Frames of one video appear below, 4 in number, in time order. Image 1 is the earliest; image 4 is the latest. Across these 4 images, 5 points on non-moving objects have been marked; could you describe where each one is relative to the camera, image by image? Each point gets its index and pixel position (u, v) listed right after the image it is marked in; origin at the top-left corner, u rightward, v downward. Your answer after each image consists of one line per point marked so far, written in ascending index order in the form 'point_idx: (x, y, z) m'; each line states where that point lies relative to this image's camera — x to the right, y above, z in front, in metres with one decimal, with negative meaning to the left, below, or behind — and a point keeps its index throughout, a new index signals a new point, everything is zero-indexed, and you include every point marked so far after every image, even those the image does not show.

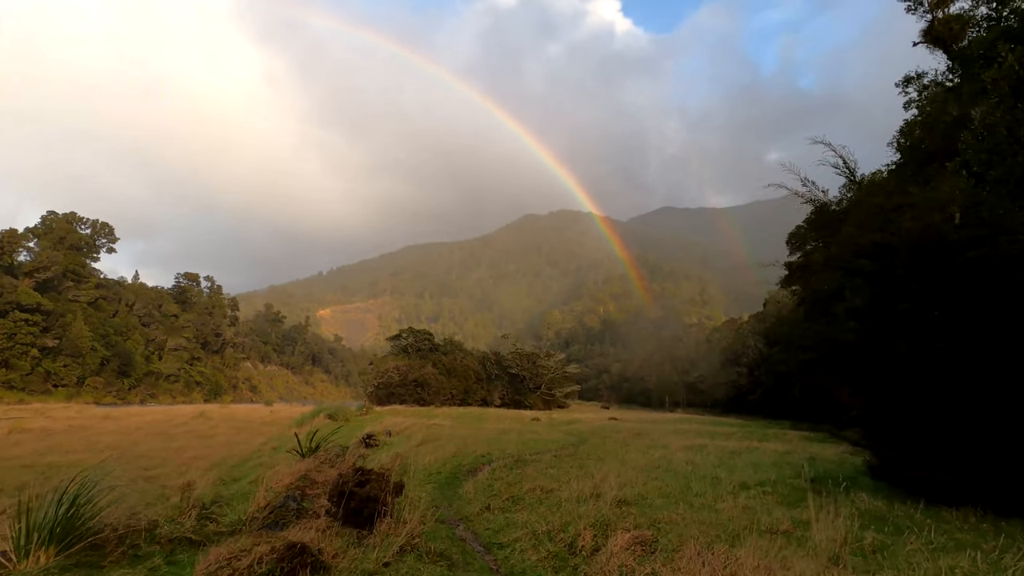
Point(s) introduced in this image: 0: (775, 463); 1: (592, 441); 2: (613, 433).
0: (+4.8, -3.2, +9.7) m
1: (+2.3, -4.5, +15.6) m
2: (+3.8, -5.5, +20.4) m
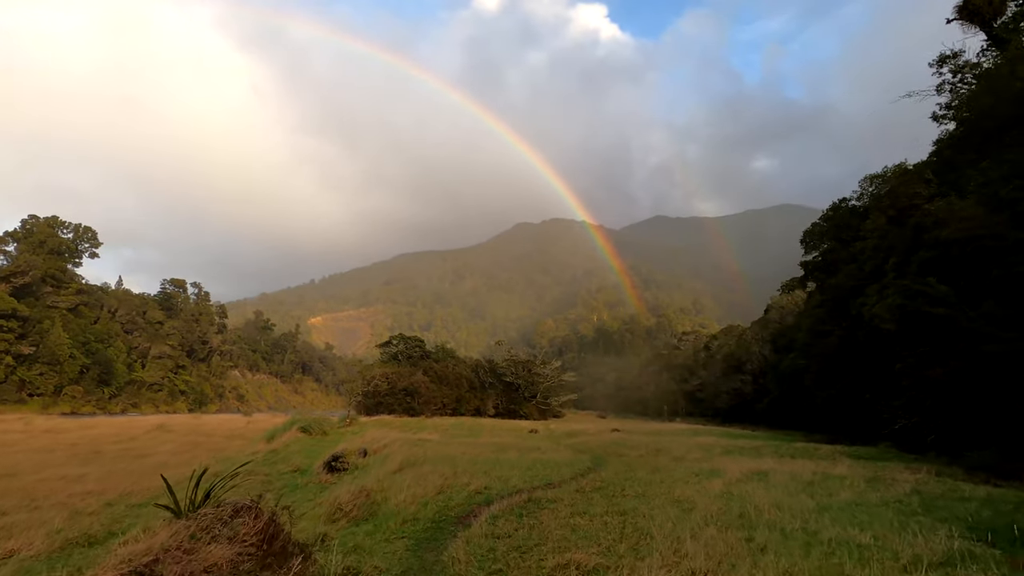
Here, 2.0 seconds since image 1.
0: (+4.9, -2.8, +6.9) m
1: (+2.3, -4.2, +12.7) m
2: (+3.7, -5.3, +17.5) m
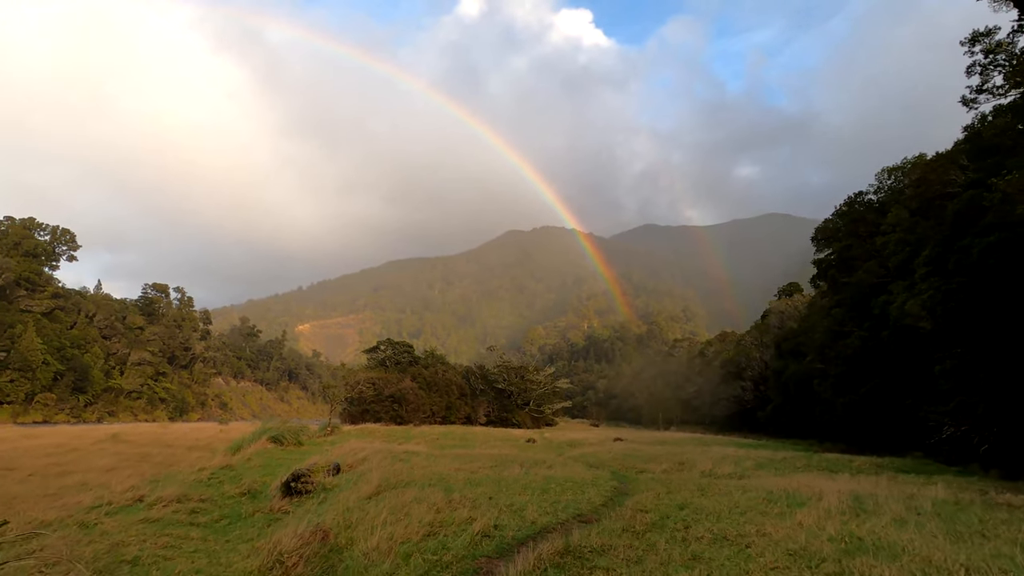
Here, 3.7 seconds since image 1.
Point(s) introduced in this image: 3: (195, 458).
0: (+5.1, -2.3, +4.5) m
1: (+2.5, -3.7, +10.3) m
2: (+3.8, -5.0, +15.1) m
3: (-10.0, -5.4, +16.8) m
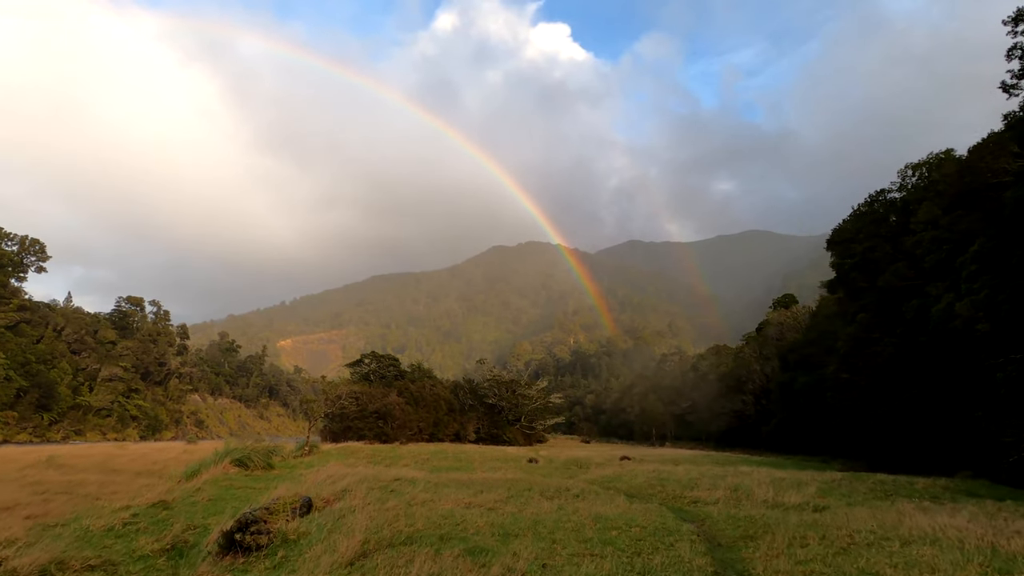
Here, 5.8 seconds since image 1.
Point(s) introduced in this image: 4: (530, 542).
0: (+5.8, -1.7, +1.9) m
1: (+3.0, -3.3, +7.5) m
2: (+4.2, -4.7, +12.3) m
3: (-9.7, -5.1, +13.7) m
4: (+0.2, -2.7, +5.7) m
